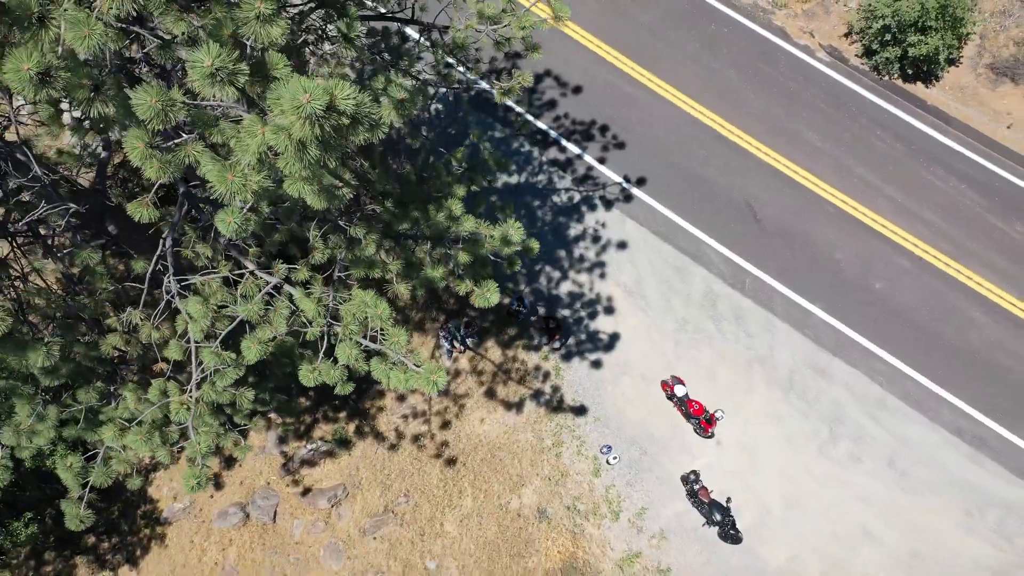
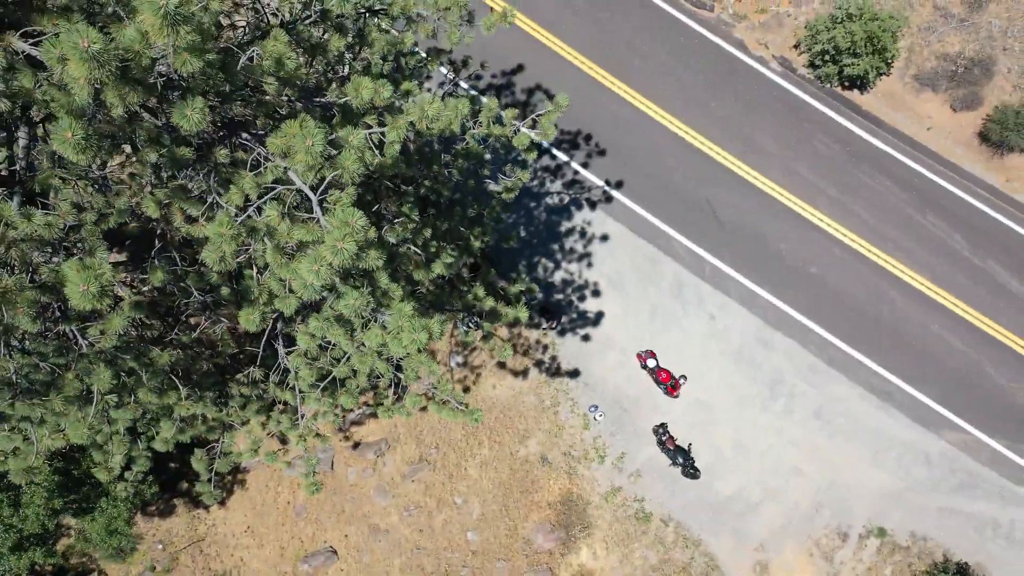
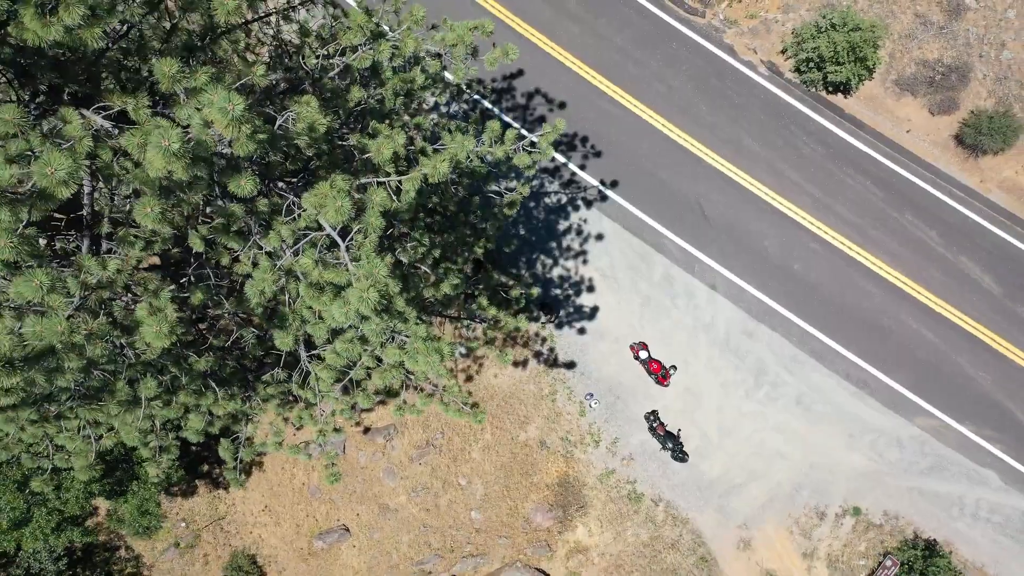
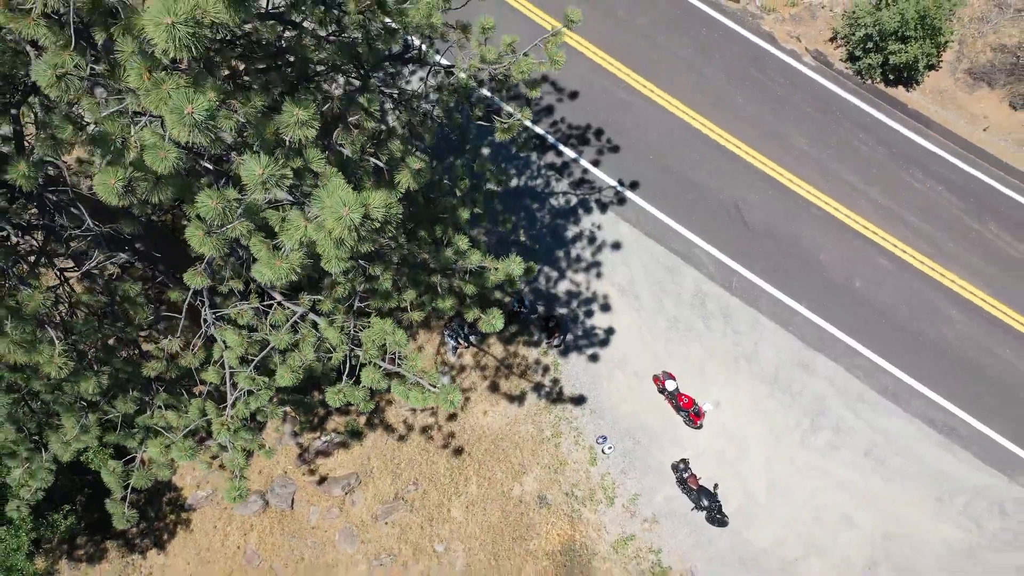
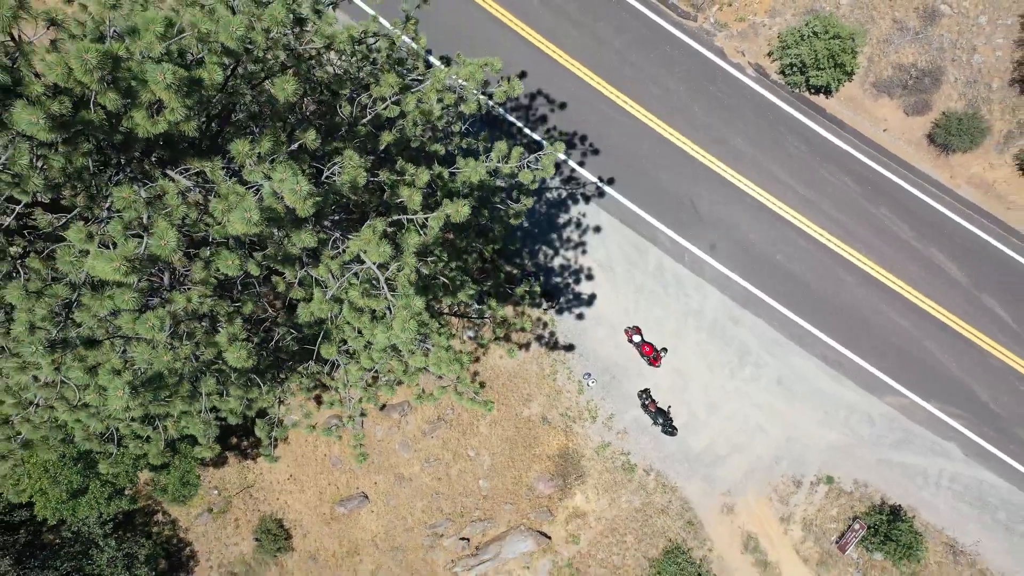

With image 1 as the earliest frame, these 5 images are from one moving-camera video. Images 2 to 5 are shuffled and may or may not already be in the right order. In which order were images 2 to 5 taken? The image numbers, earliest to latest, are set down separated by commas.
4, 2, 3, 5
